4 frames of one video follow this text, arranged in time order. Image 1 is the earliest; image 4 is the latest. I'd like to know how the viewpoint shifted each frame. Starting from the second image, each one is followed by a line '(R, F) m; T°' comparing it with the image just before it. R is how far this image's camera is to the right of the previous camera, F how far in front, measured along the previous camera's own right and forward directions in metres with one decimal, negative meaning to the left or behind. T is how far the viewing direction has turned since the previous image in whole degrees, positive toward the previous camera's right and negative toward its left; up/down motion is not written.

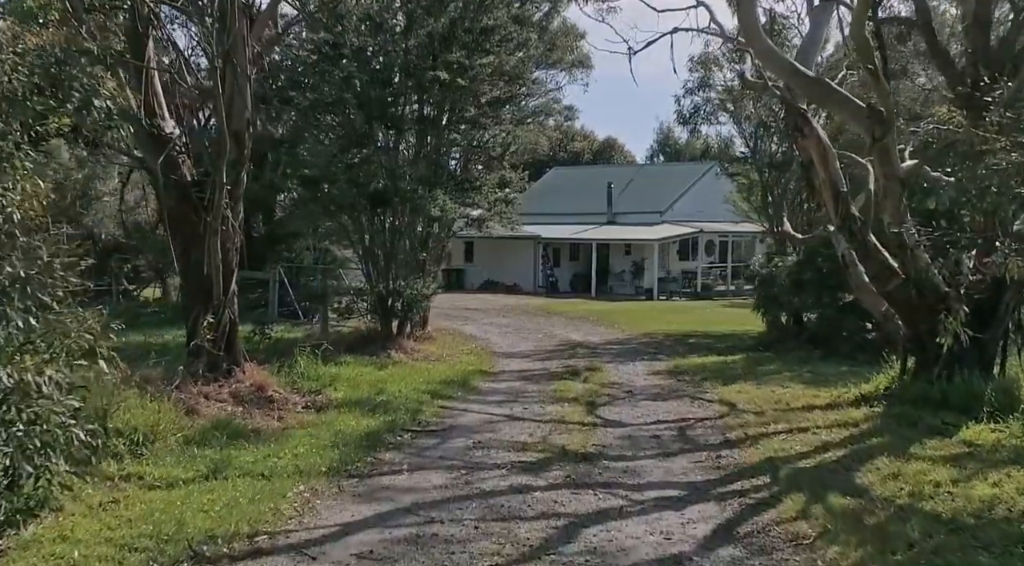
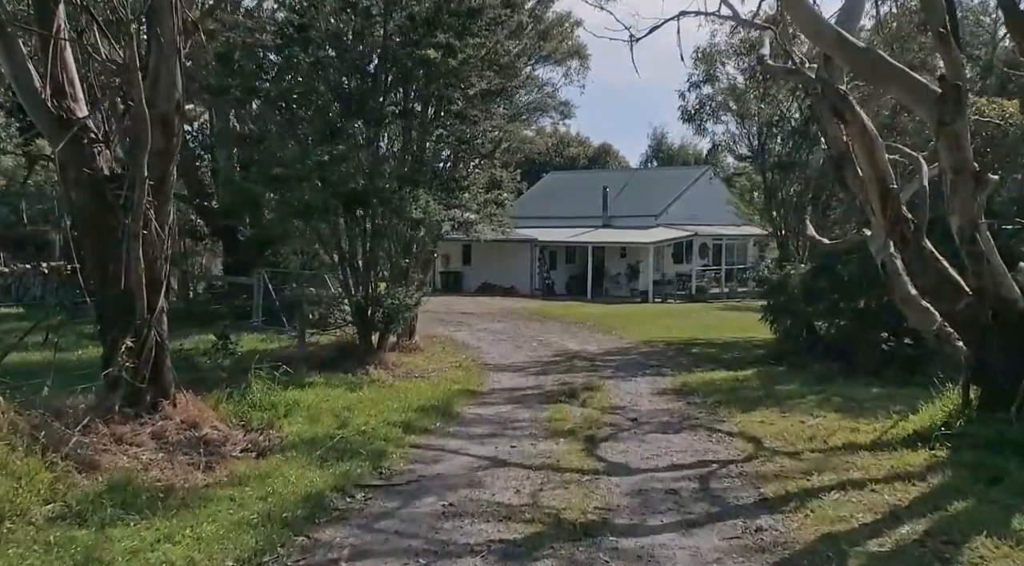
(+0.1, +1.2) m; 0°
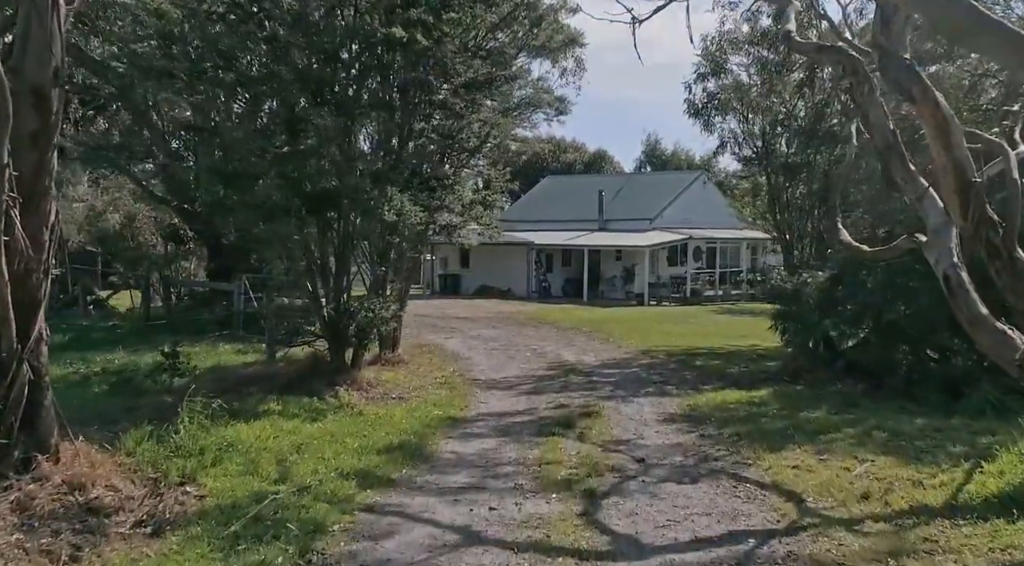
(+0.1, +1.3) m; 0°
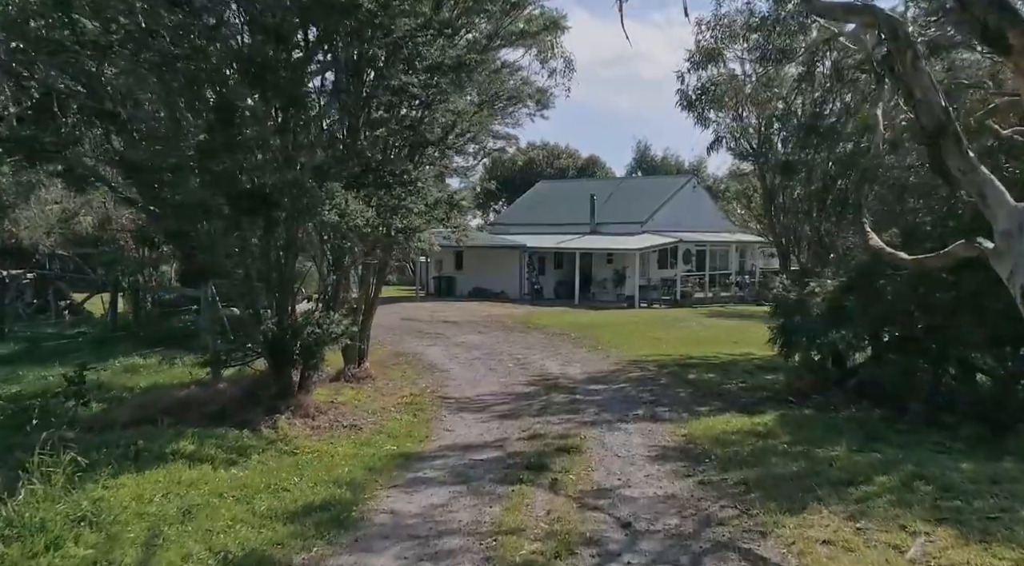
(+0.3, +1.4) m; +1°
